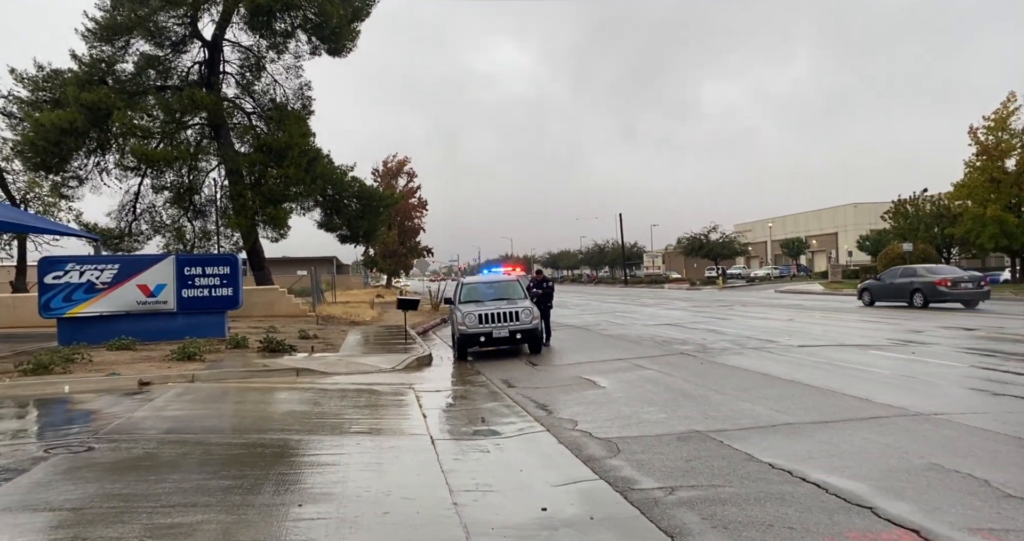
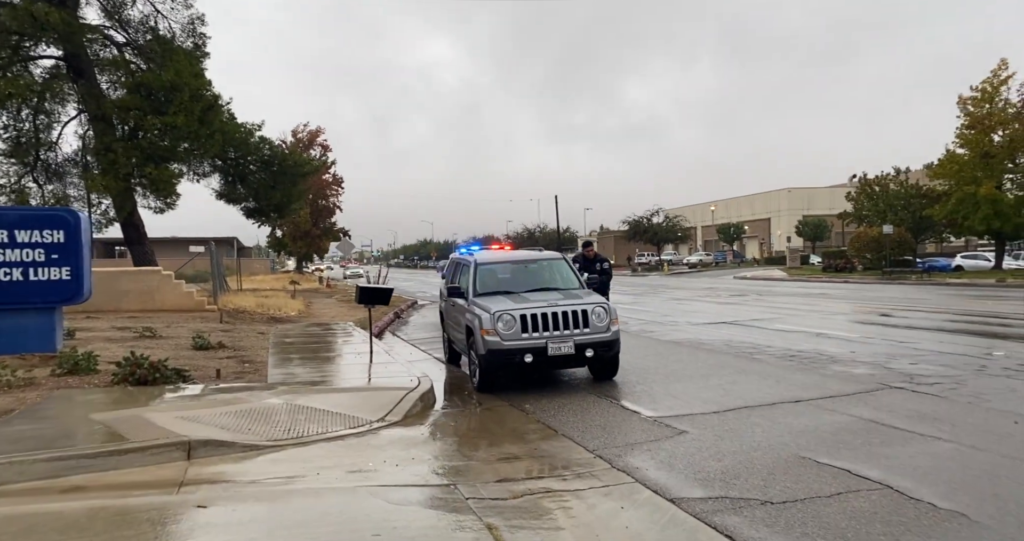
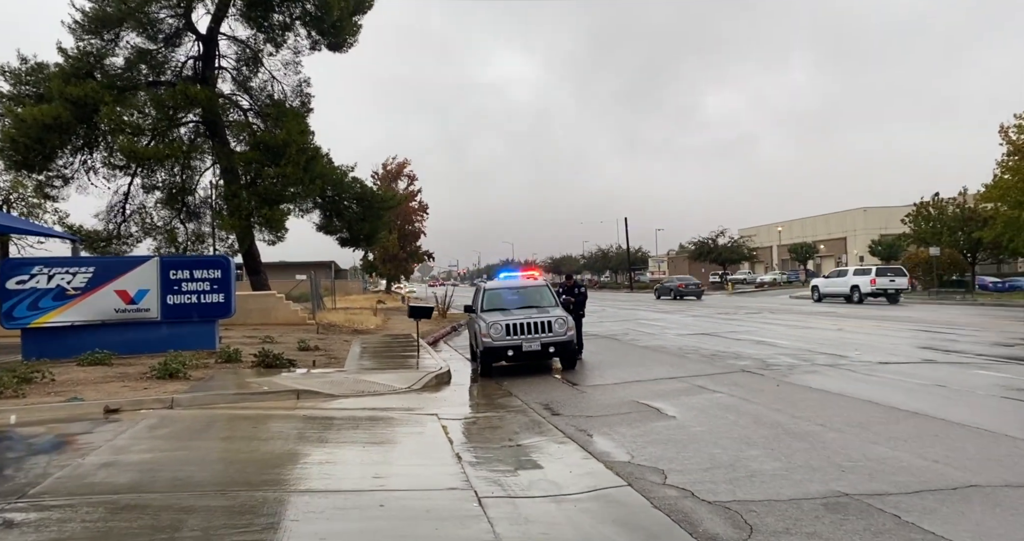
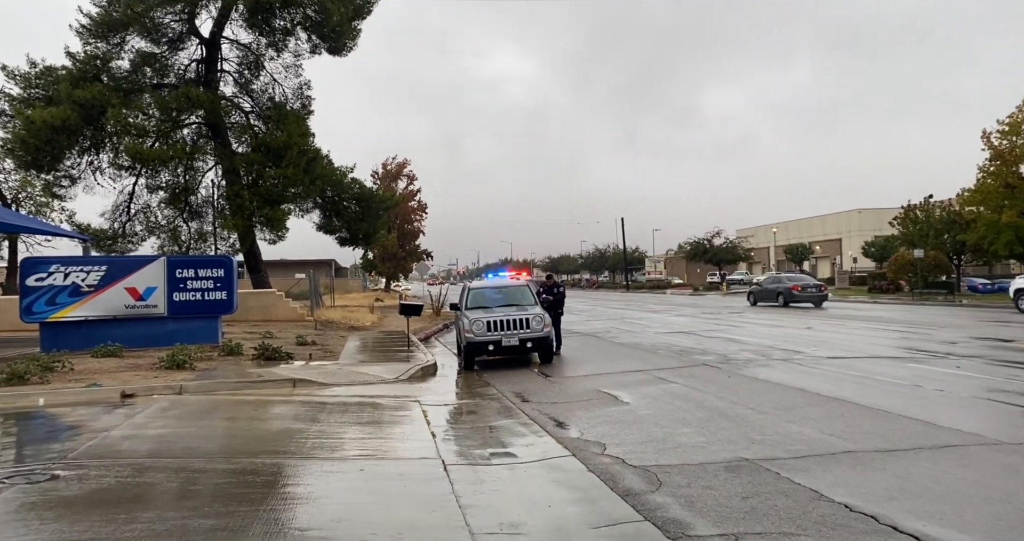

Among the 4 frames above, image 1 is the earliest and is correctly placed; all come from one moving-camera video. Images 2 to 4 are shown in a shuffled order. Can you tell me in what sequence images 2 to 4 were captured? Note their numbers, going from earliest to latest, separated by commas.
4, 3, 2
